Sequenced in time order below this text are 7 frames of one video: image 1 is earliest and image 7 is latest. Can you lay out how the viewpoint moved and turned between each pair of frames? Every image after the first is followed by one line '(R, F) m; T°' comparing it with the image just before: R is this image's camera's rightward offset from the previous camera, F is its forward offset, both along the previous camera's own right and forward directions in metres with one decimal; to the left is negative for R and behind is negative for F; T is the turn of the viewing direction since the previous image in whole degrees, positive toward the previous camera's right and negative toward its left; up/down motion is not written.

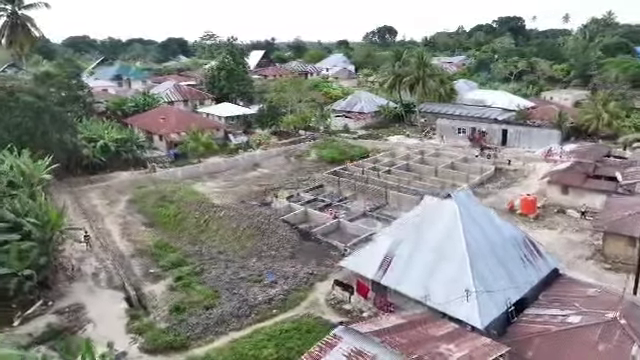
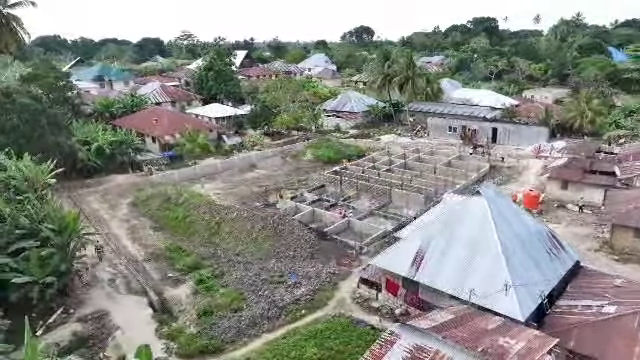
(-2.0, 0.0) m; +3°
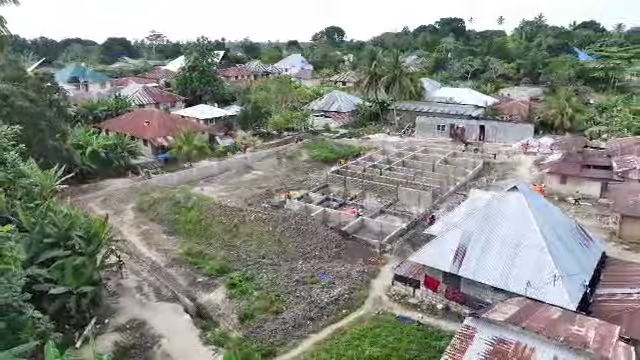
(-2.7, +0.1) m; +4°
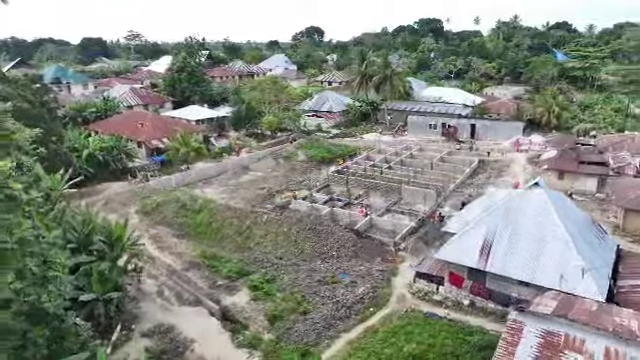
(-1.8, 0.0) m; +3°
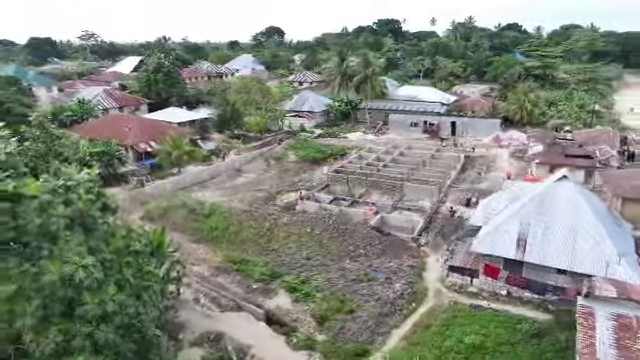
(-3.2, +0.1) m; +5°
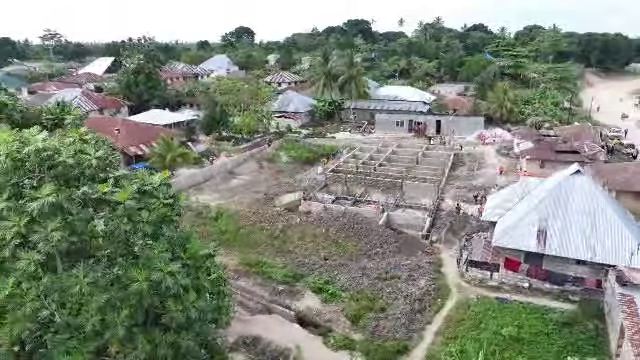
(-2.2, +0.1) m; +4°
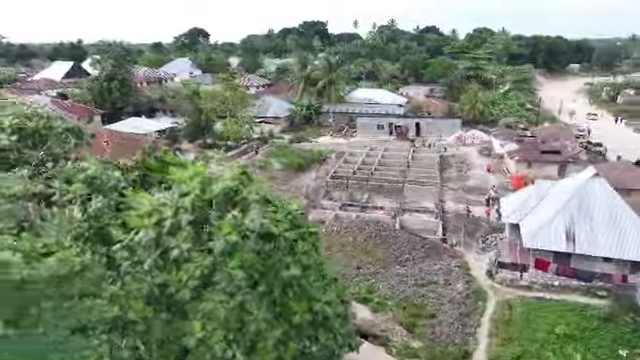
(-3.6, 0.0) m; +6°
